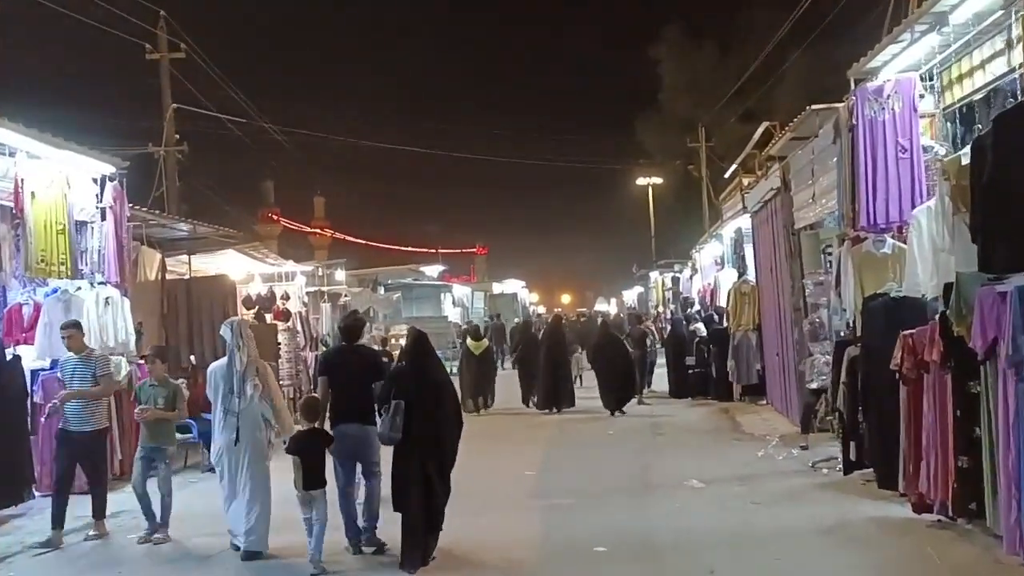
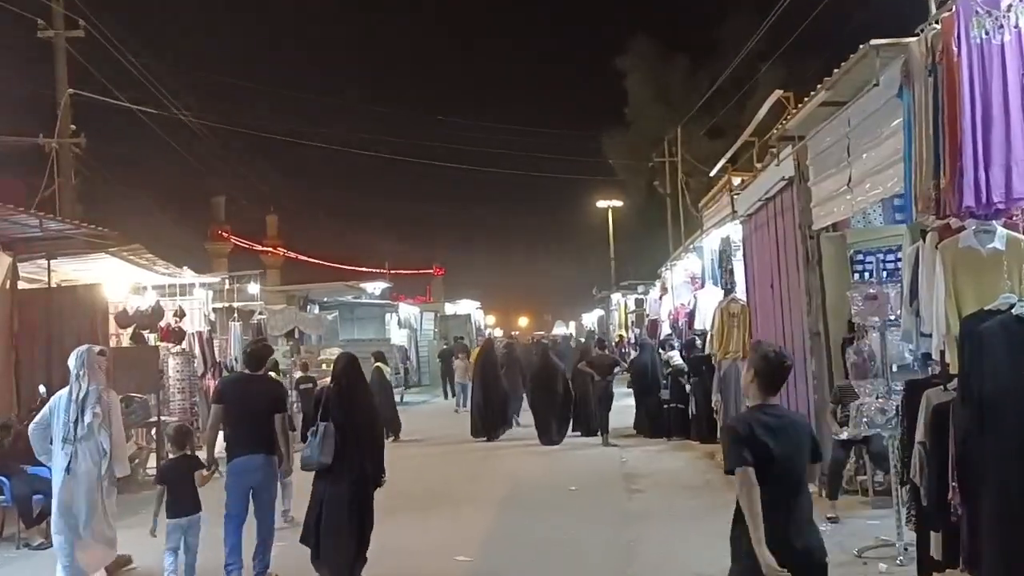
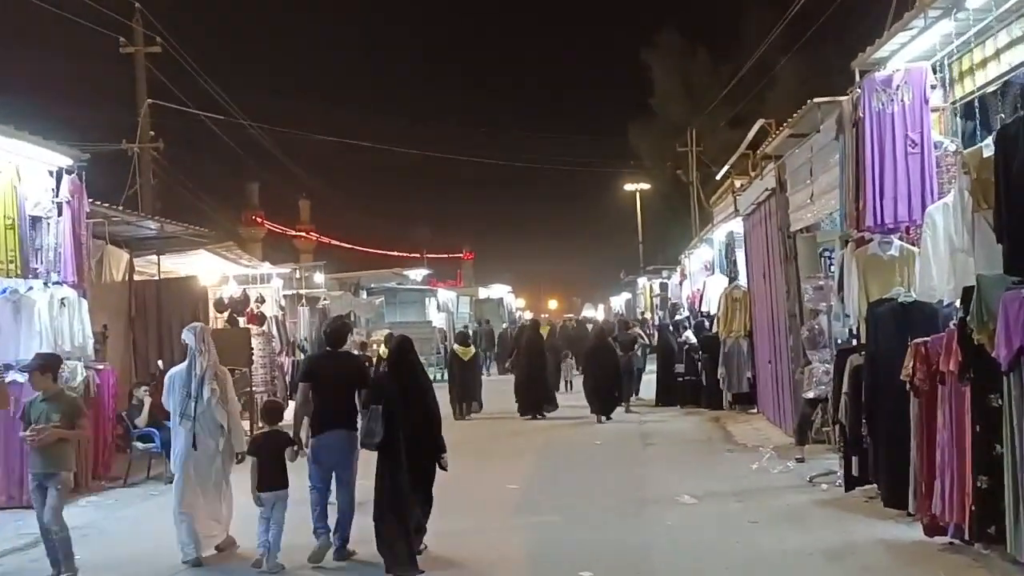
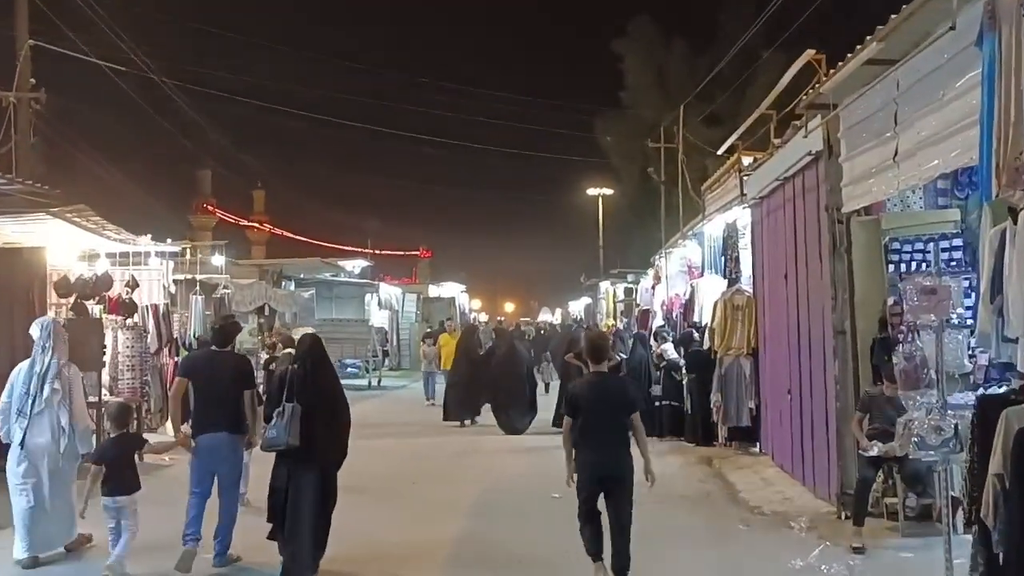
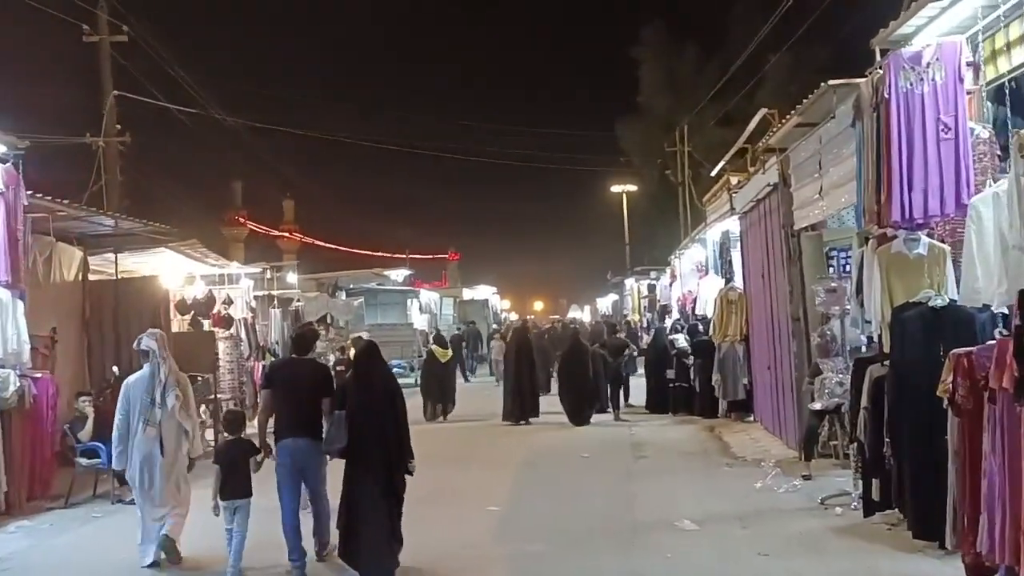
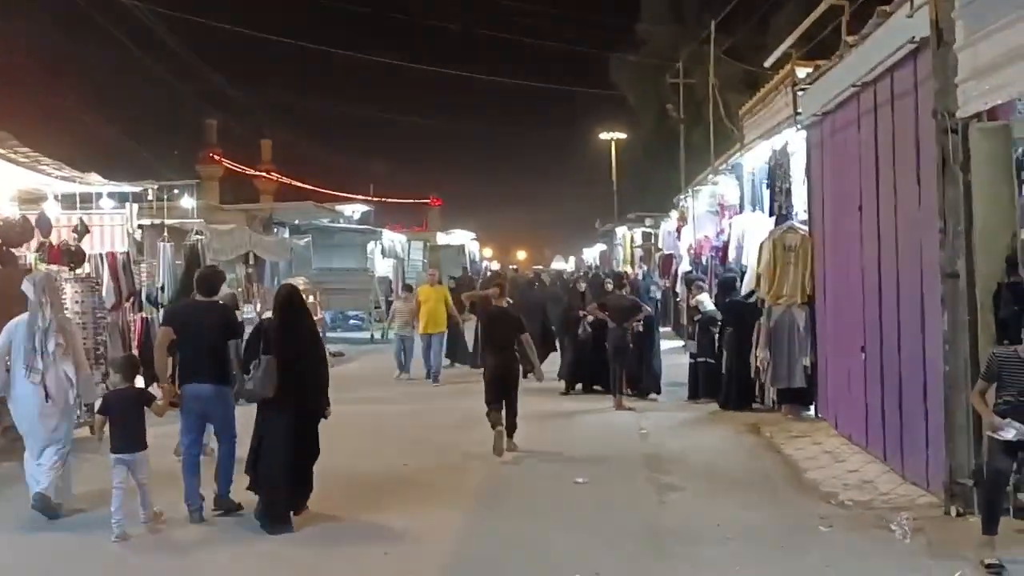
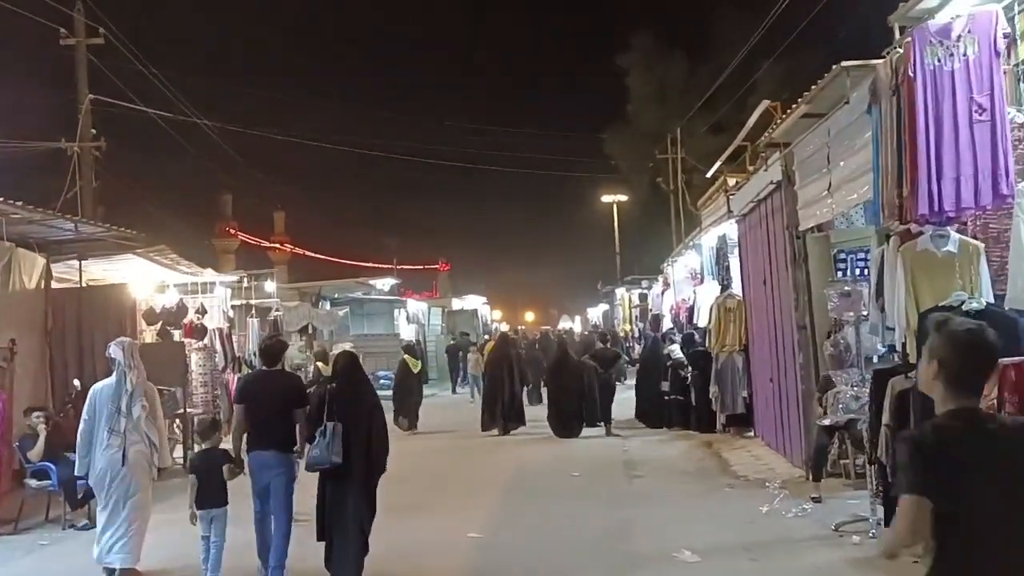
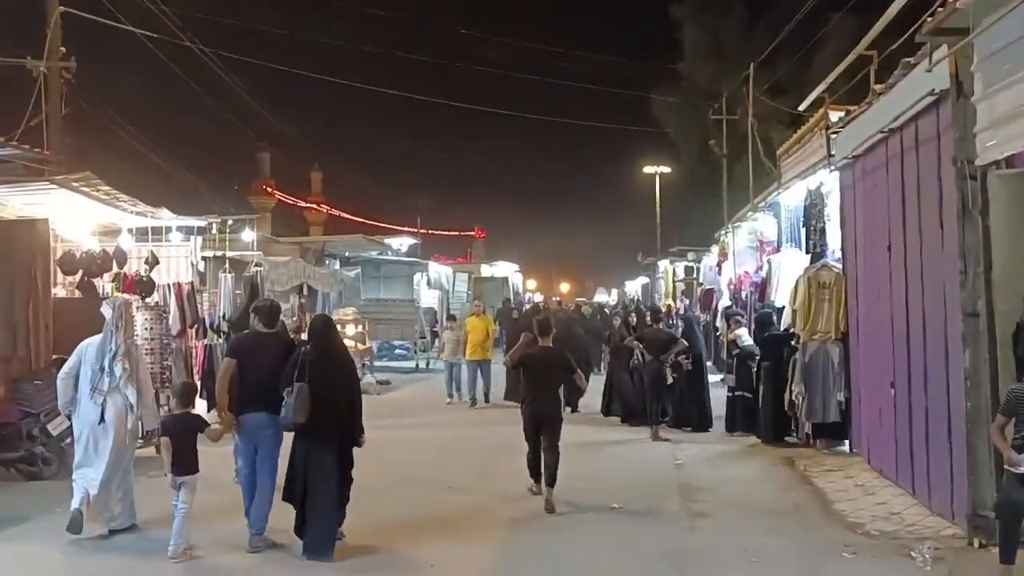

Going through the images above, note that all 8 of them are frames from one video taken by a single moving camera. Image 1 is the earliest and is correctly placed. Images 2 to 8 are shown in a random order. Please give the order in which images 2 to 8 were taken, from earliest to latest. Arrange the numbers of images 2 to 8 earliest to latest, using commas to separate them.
3, 5, 7, 2, 4, 8, 6
